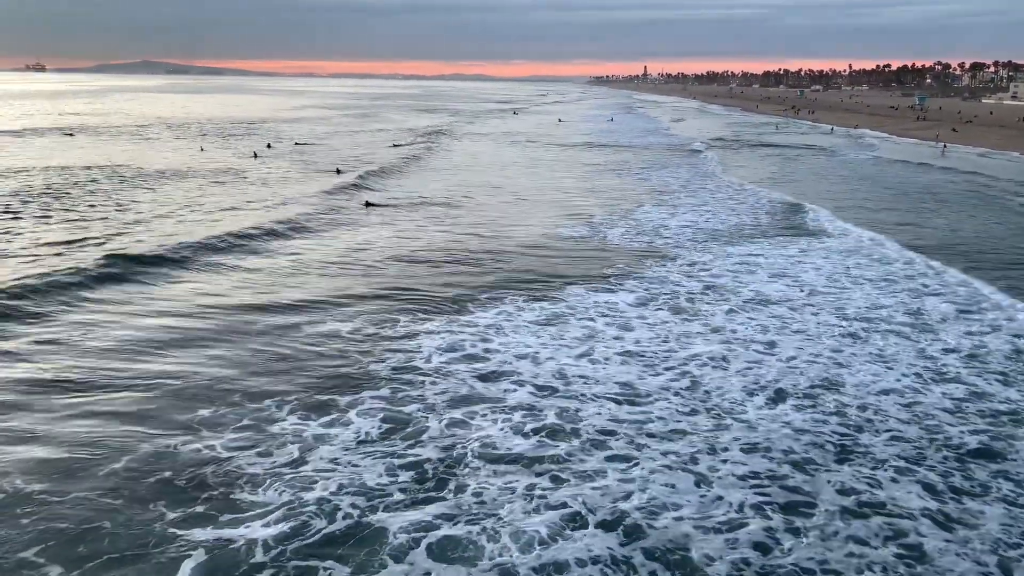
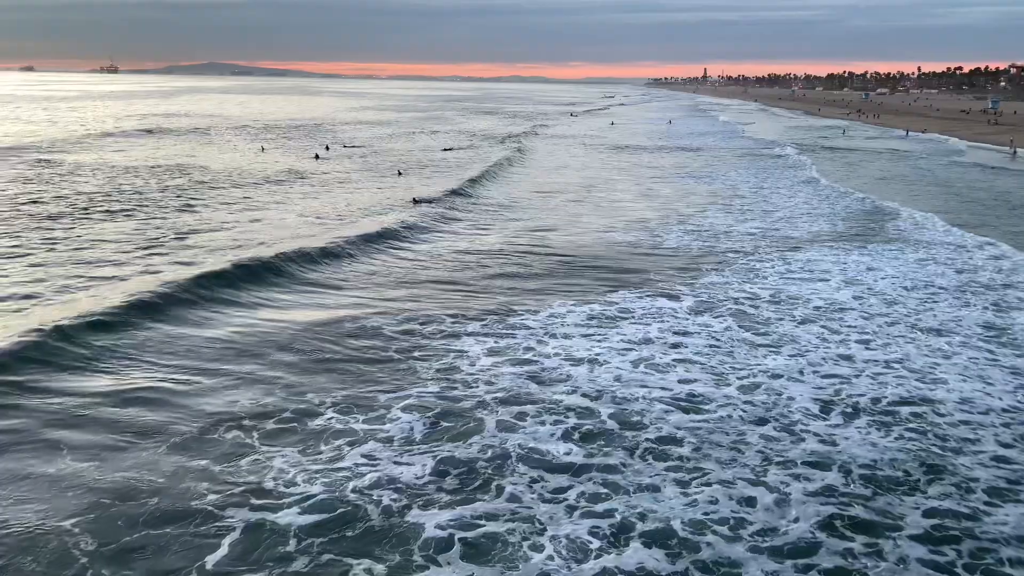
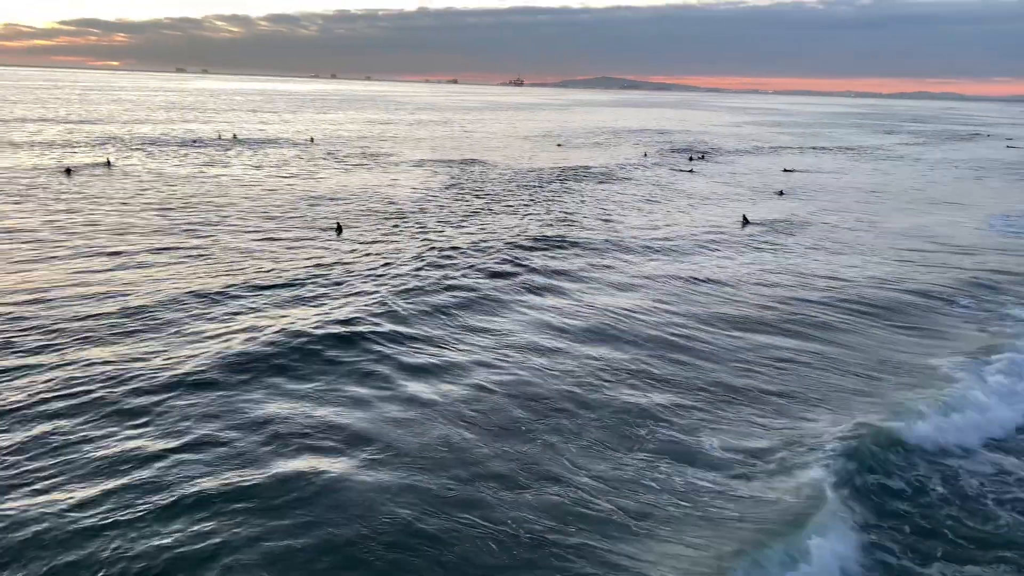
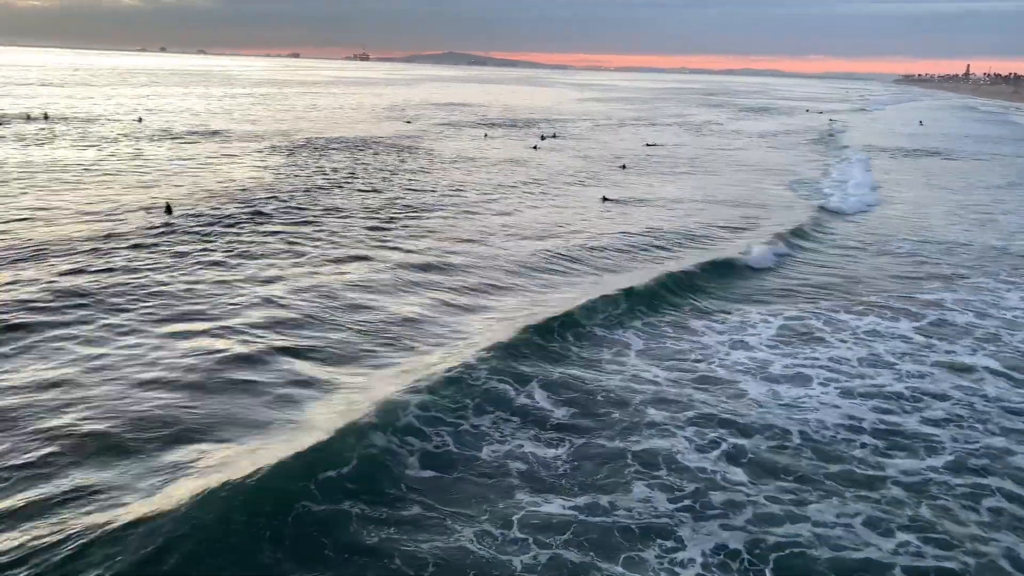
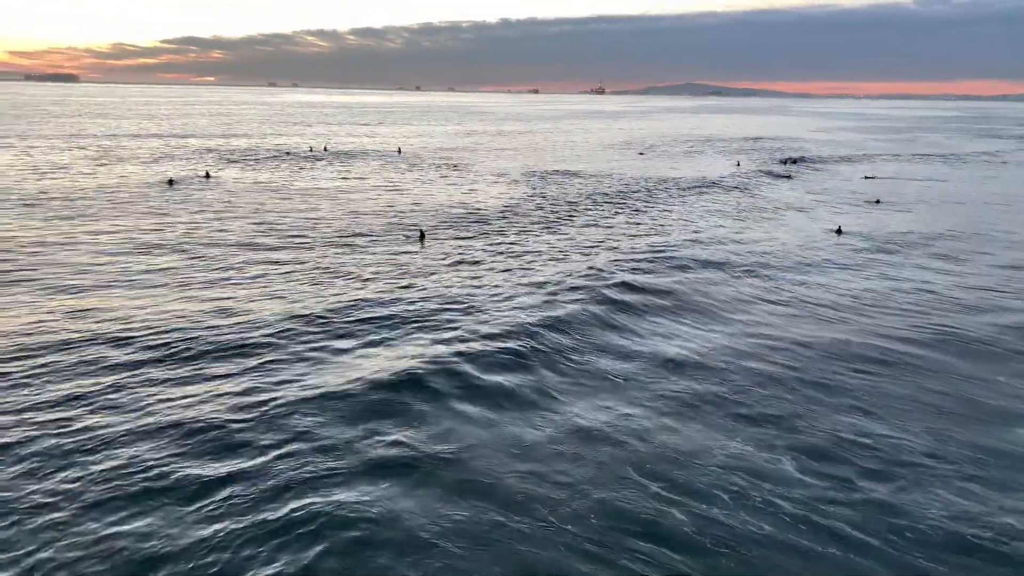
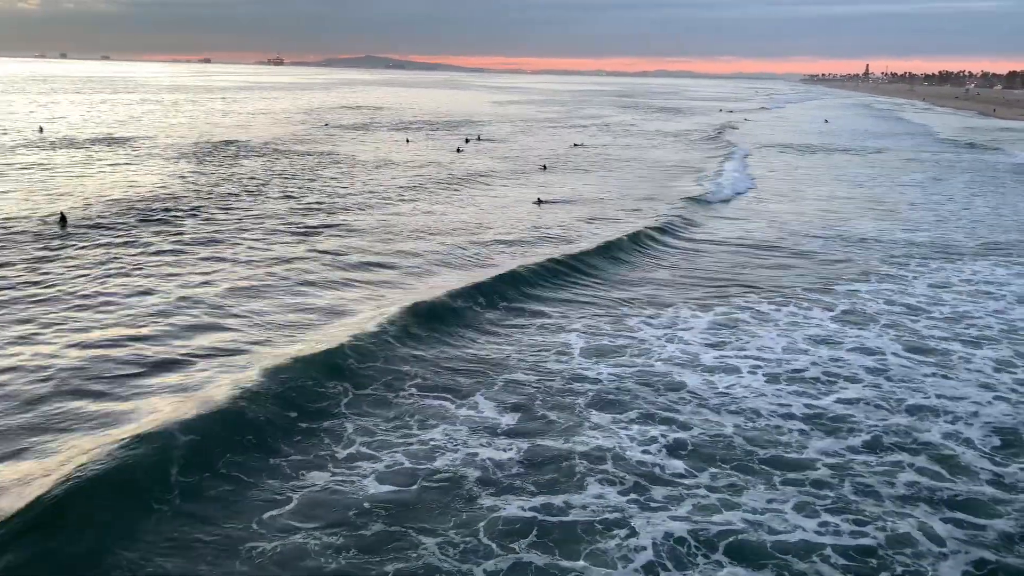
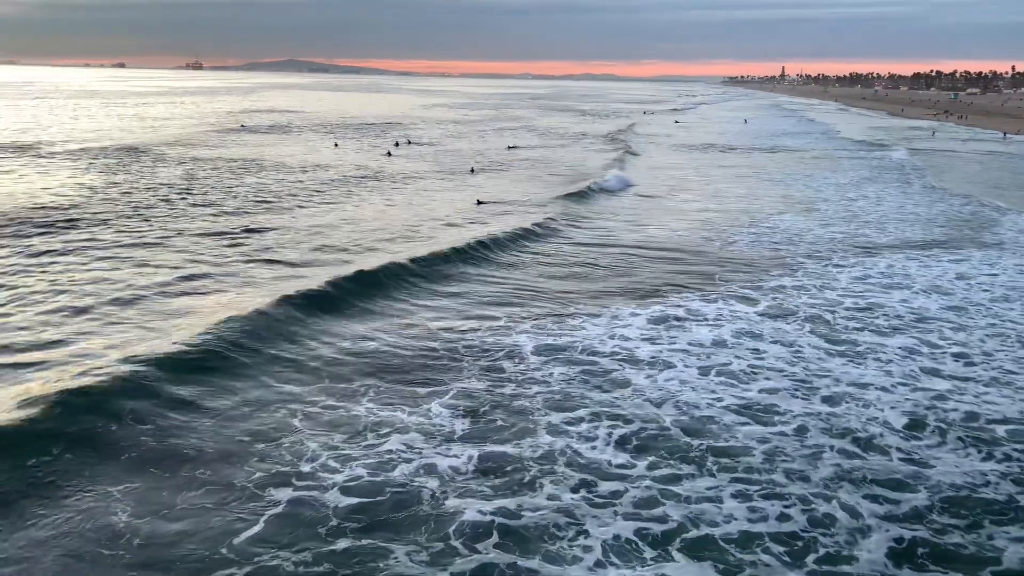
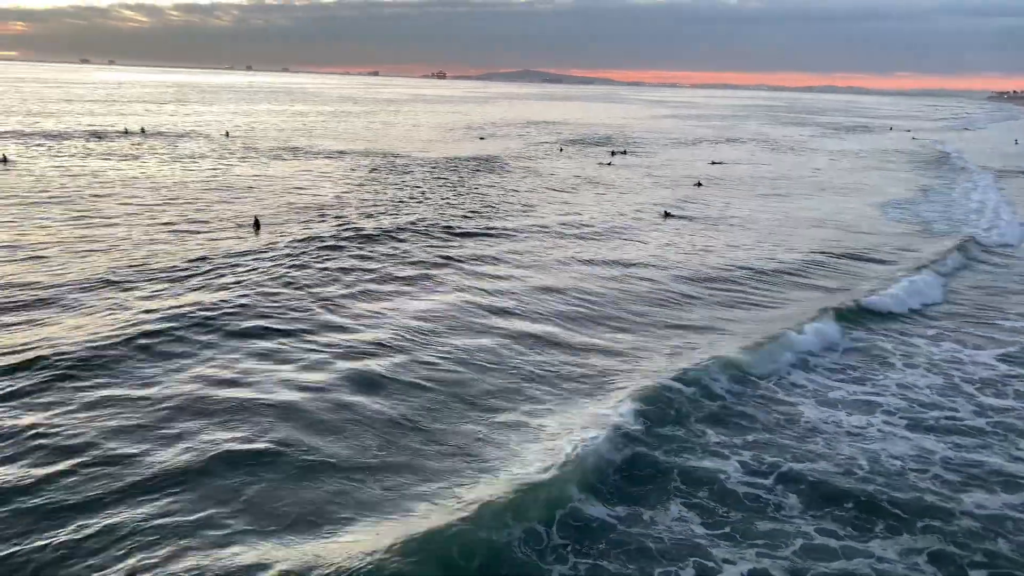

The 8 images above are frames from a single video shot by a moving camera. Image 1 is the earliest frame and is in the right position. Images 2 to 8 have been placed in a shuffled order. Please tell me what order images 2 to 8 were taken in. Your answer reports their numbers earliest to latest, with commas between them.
2, 7, 6, 4, 8, 3, 5
